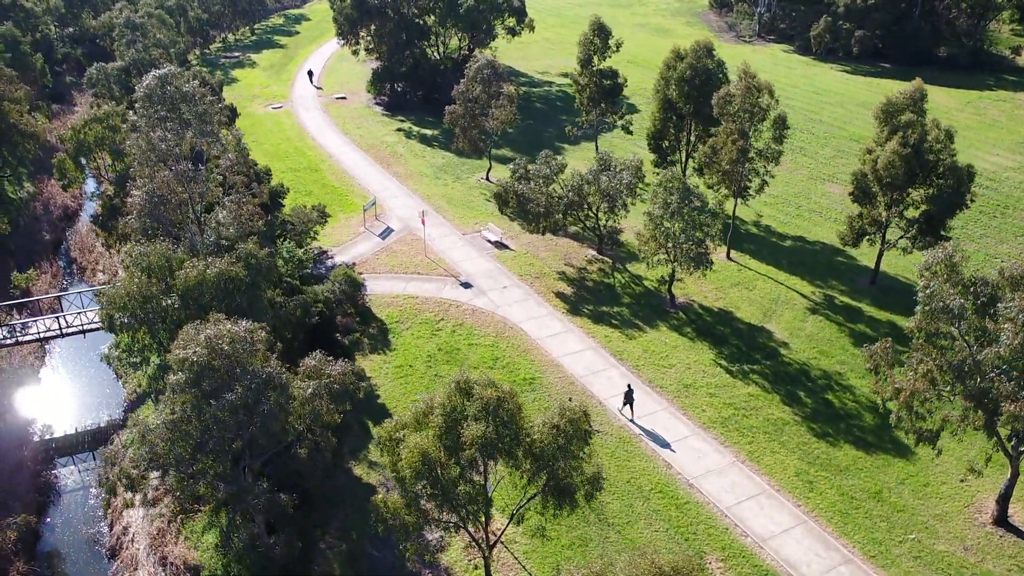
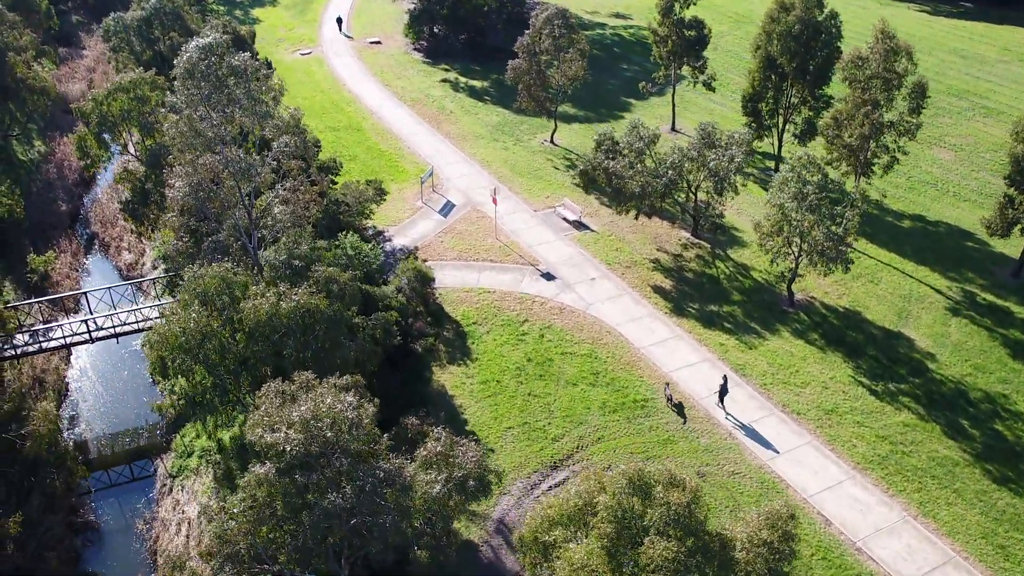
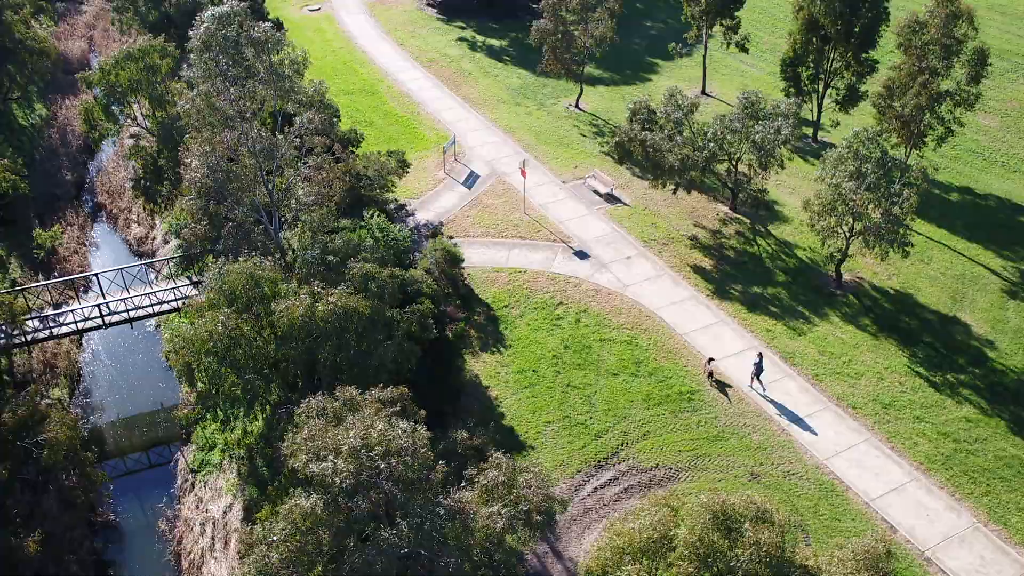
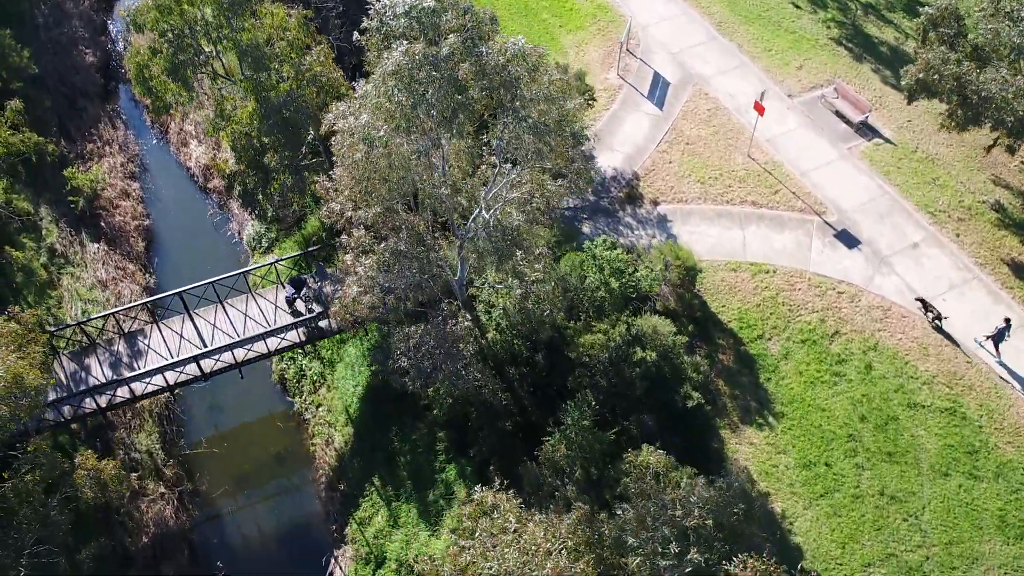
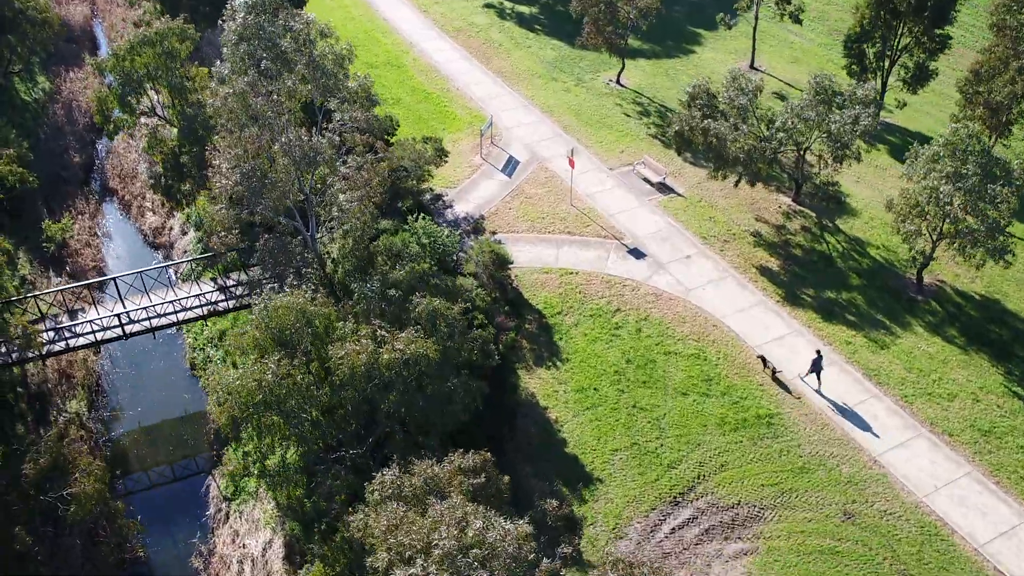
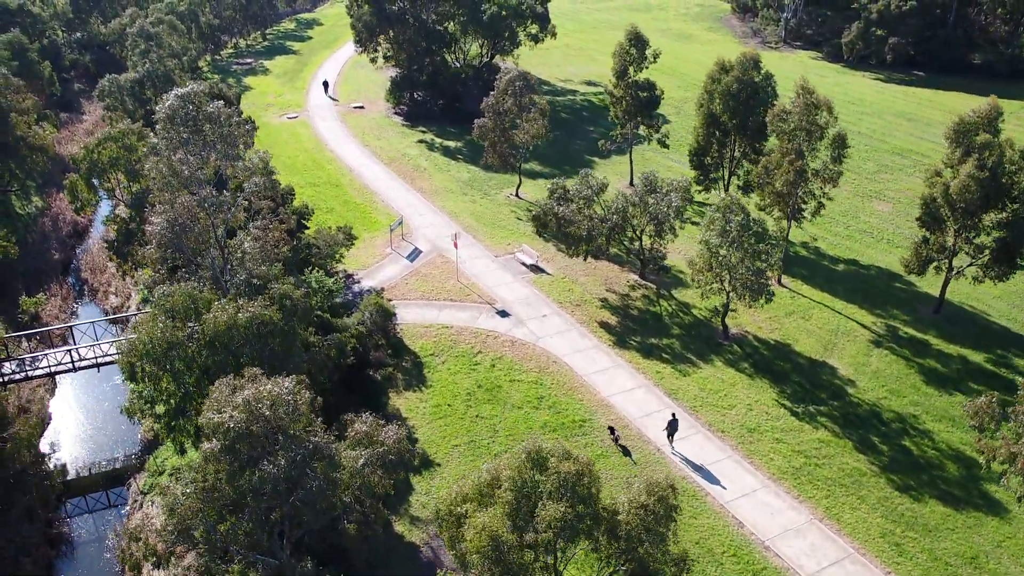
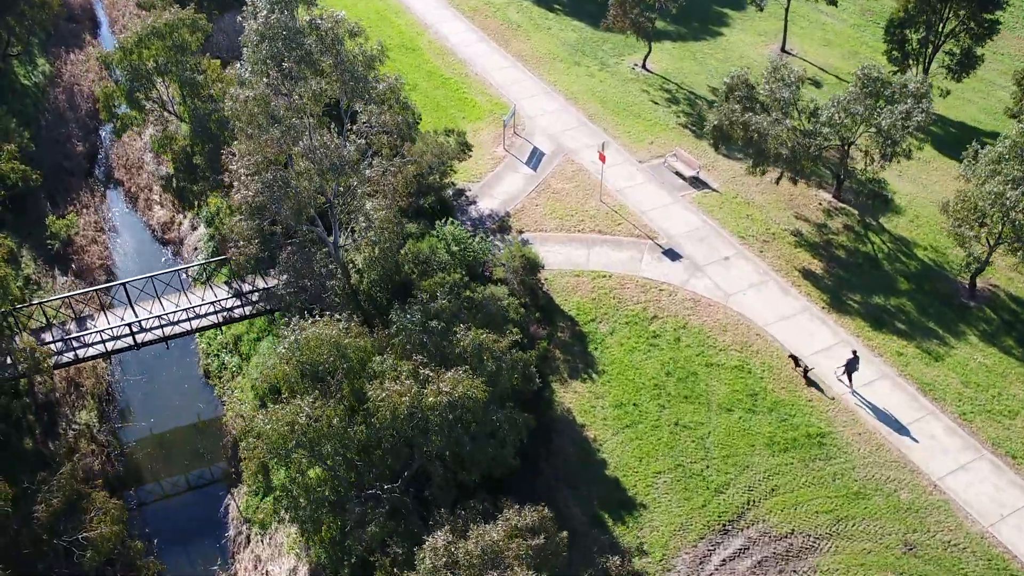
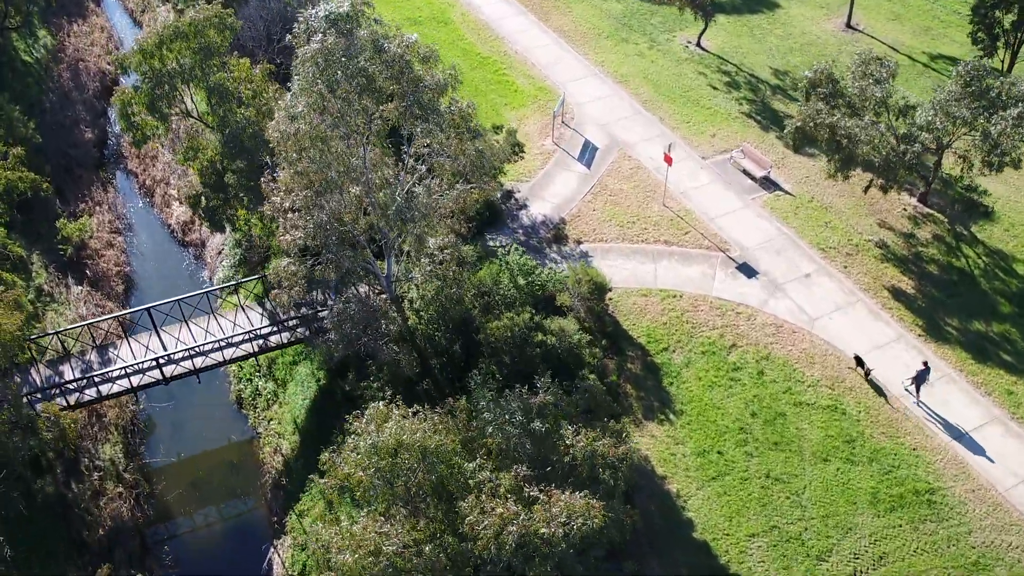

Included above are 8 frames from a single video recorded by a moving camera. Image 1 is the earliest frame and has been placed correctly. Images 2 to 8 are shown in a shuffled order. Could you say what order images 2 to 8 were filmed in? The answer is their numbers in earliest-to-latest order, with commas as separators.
6, 2, 3, 5, 7, 8, 4
